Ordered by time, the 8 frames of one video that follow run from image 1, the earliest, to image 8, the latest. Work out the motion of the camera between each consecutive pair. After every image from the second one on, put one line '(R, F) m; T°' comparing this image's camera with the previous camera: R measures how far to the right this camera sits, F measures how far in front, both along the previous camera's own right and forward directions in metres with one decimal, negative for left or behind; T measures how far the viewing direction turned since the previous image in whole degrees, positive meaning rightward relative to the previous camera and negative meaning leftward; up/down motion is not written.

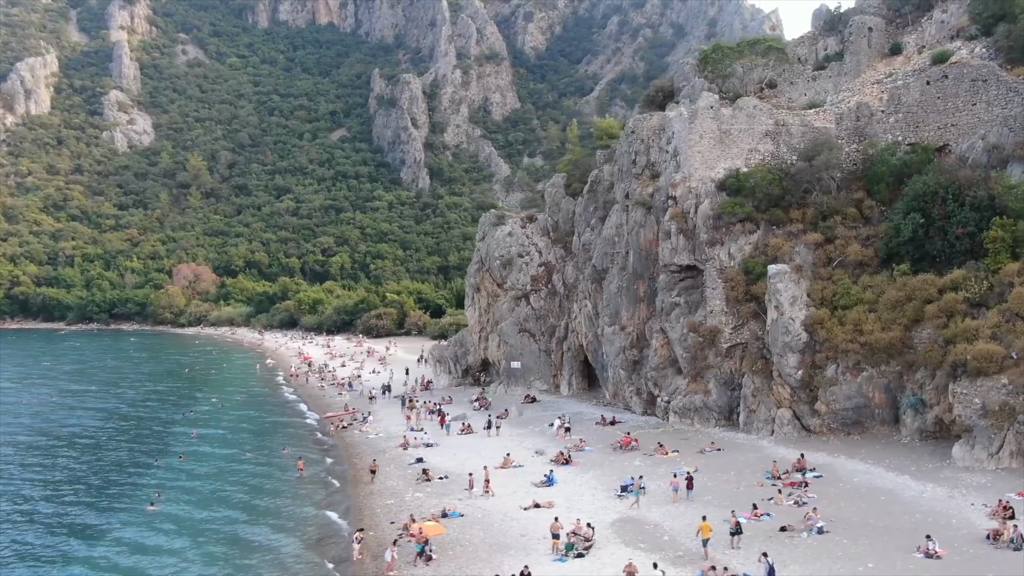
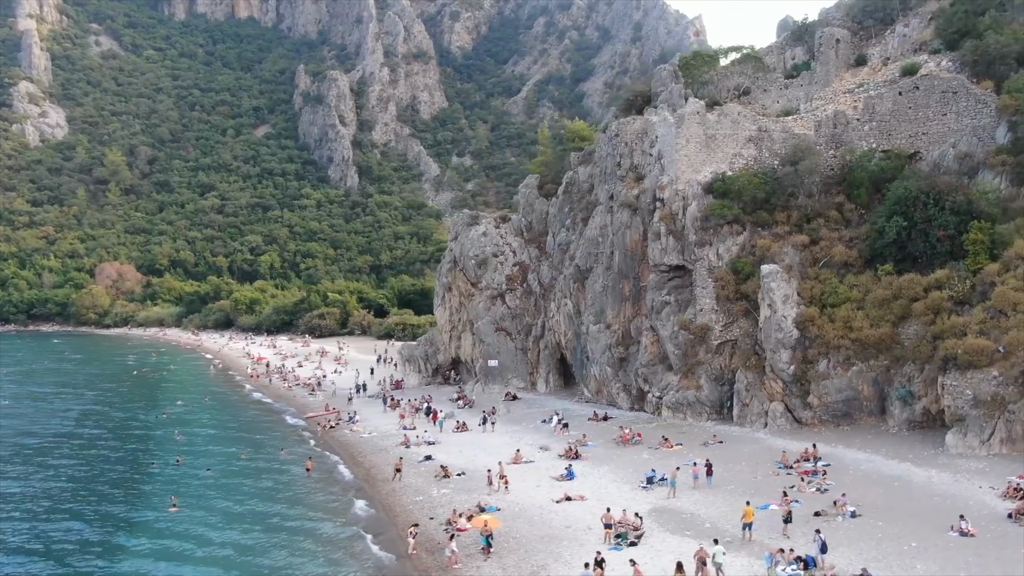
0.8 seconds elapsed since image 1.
(-2.9, -0.4) m; +5°
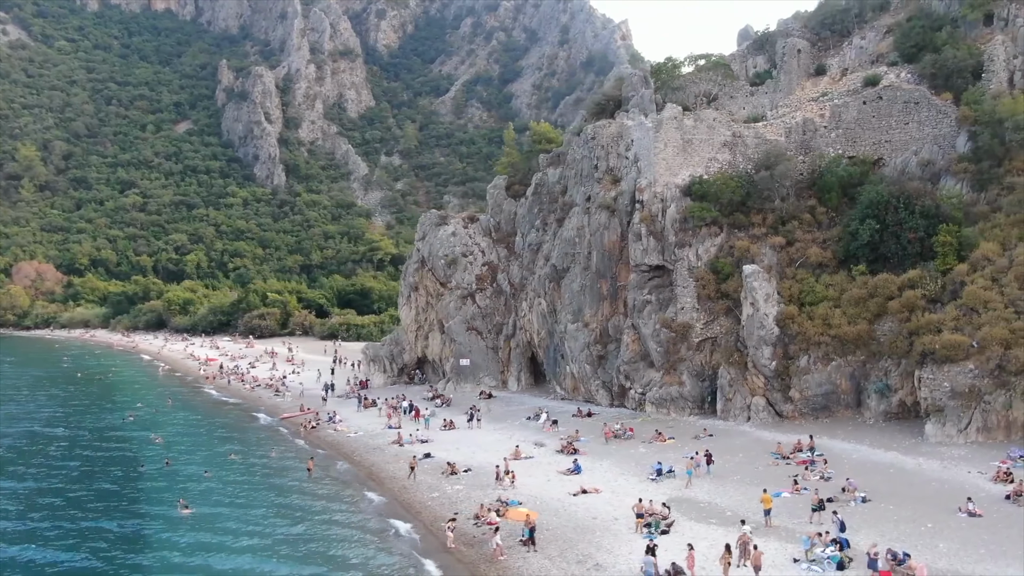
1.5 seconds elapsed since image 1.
(-2.6, -0.4) m; +5°
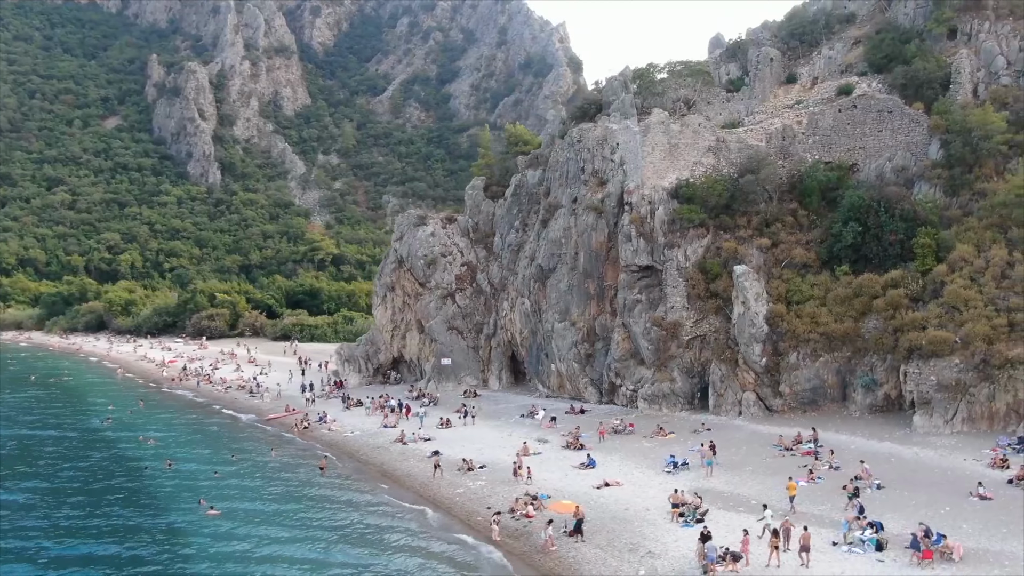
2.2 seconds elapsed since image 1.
(-2.6, -0.5) m; +5°
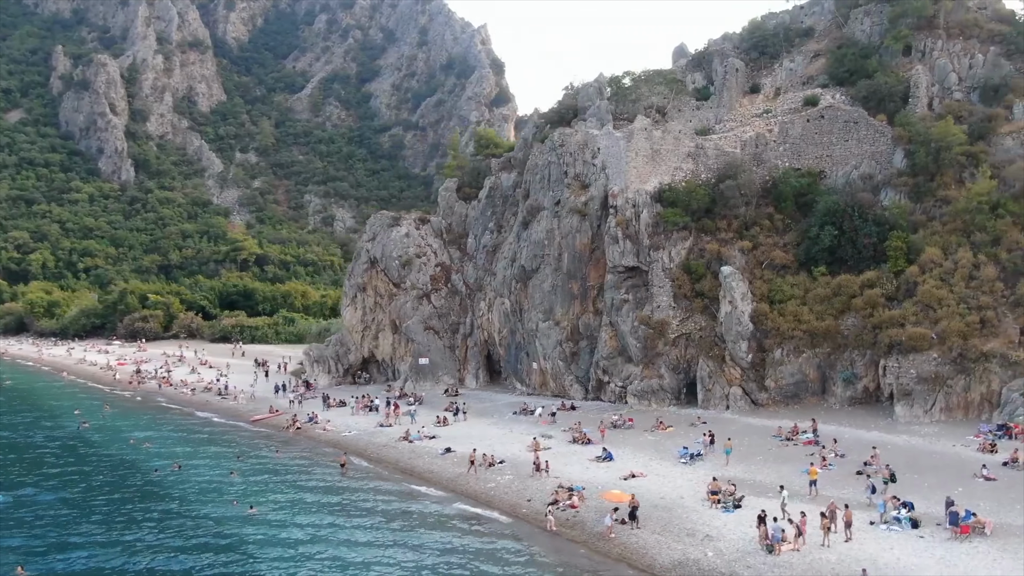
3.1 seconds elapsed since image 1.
(-3.4, -0.7) m; +6°
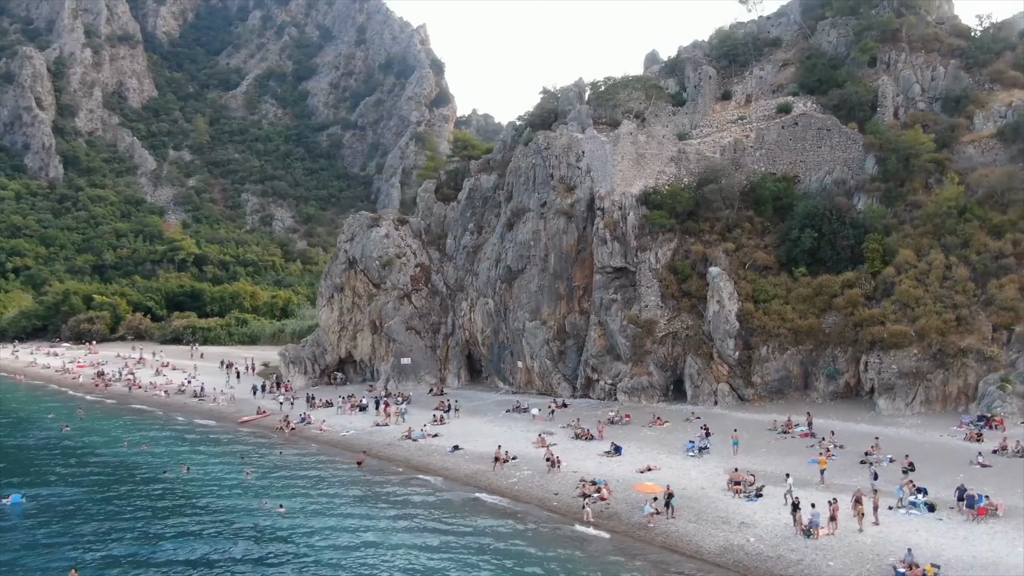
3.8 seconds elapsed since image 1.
(-2.7, -0.6) m; +5°
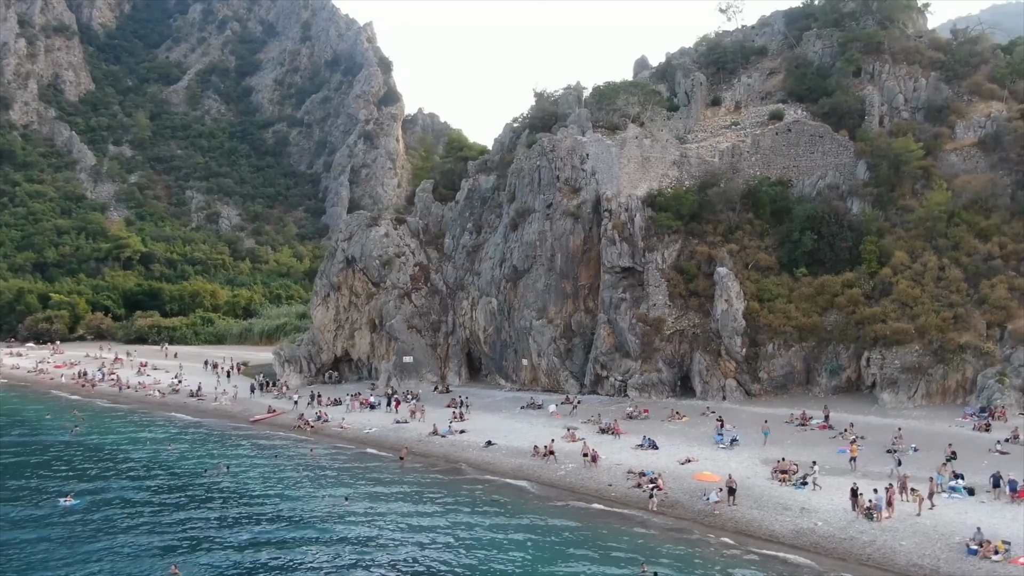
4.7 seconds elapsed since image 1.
(-3.4, -0.7) m; +4°
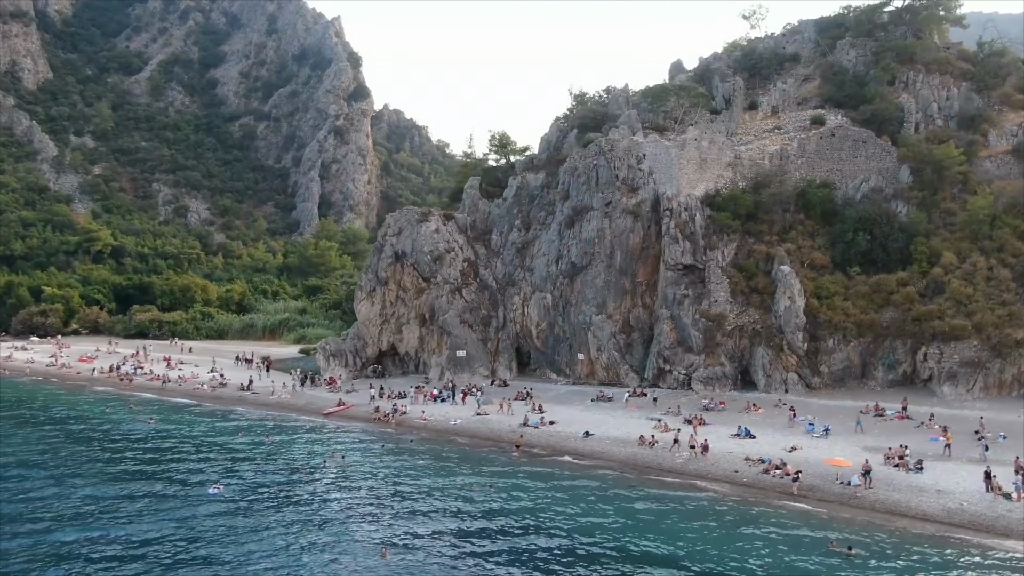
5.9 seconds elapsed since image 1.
(-5.6, -0.7) m; +4°
